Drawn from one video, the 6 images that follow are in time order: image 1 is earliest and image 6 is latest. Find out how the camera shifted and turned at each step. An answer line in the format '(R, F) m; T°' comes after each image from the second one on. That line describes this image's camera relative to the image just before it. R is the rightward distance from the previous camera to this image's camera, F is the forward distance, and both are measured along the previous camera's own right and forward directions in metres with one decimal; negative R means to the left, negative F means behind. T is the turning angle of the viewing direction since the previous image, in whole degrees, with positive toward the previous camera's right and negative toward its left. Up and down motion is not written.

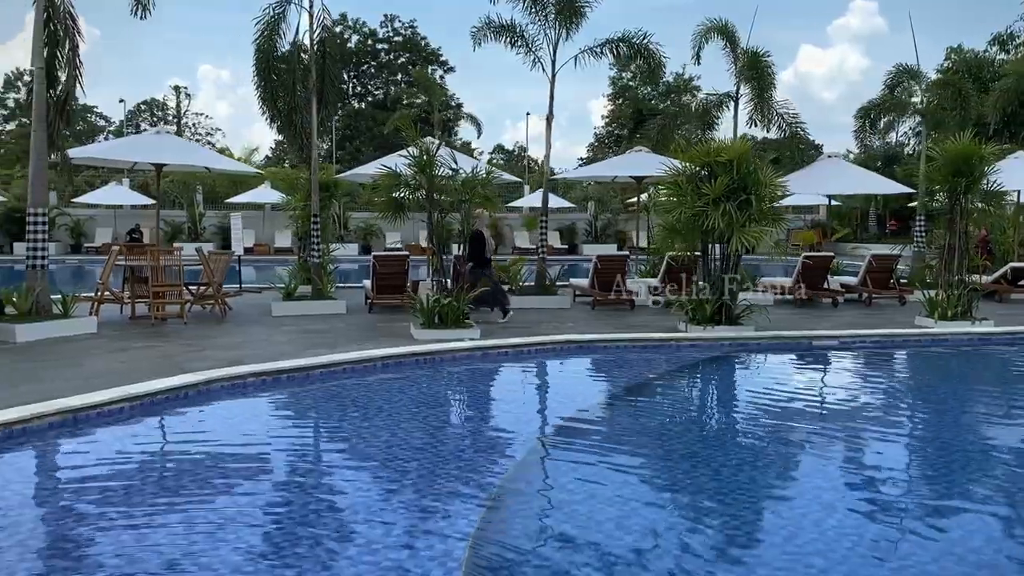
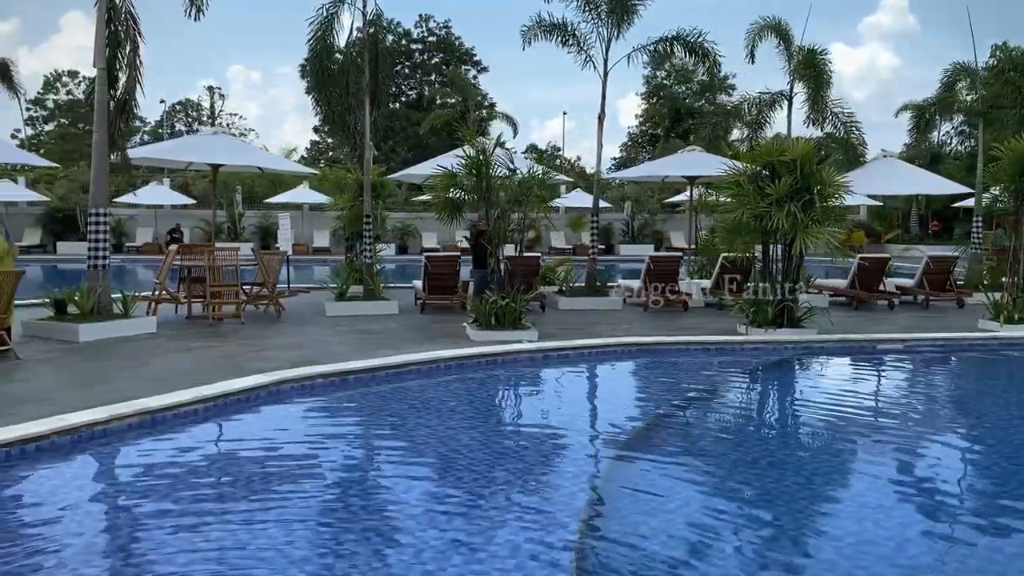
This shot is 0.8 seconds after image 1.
(-0.4, +0.1) m; -2°
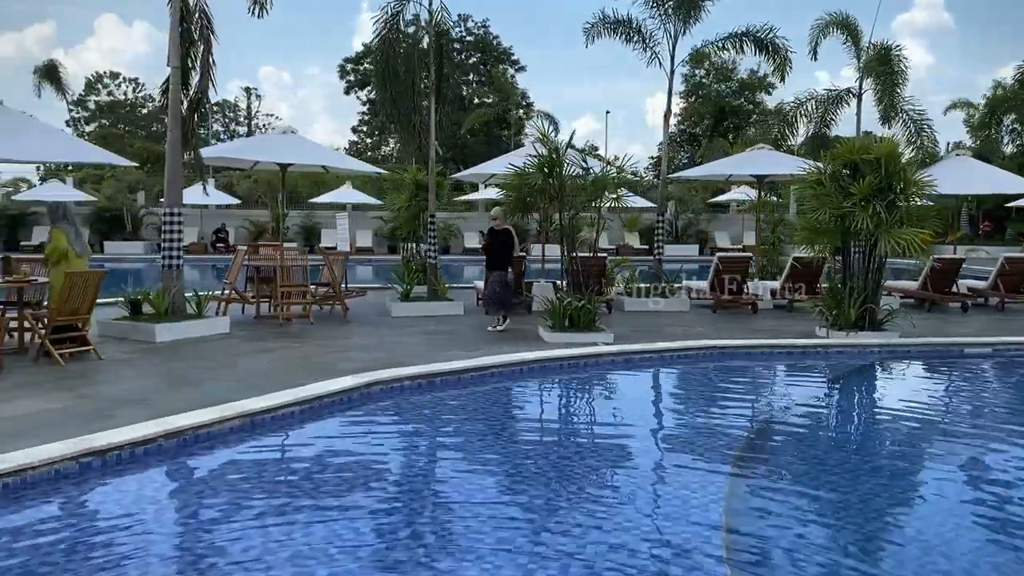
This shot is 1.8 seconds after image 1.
(-0.6, +0.2) m; -2°
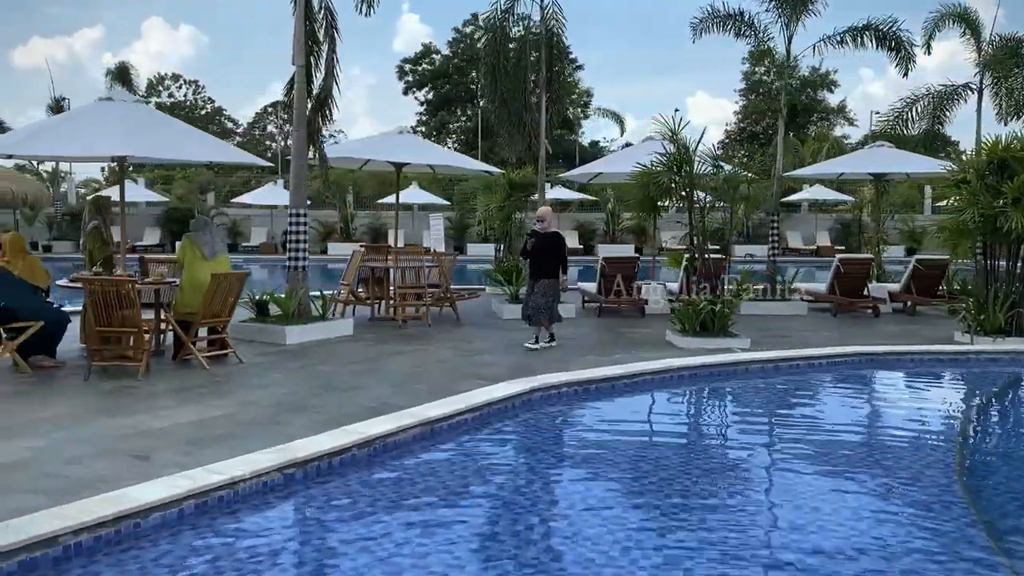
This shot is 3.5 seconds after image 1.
(-1.0, +0.3) m; -2°
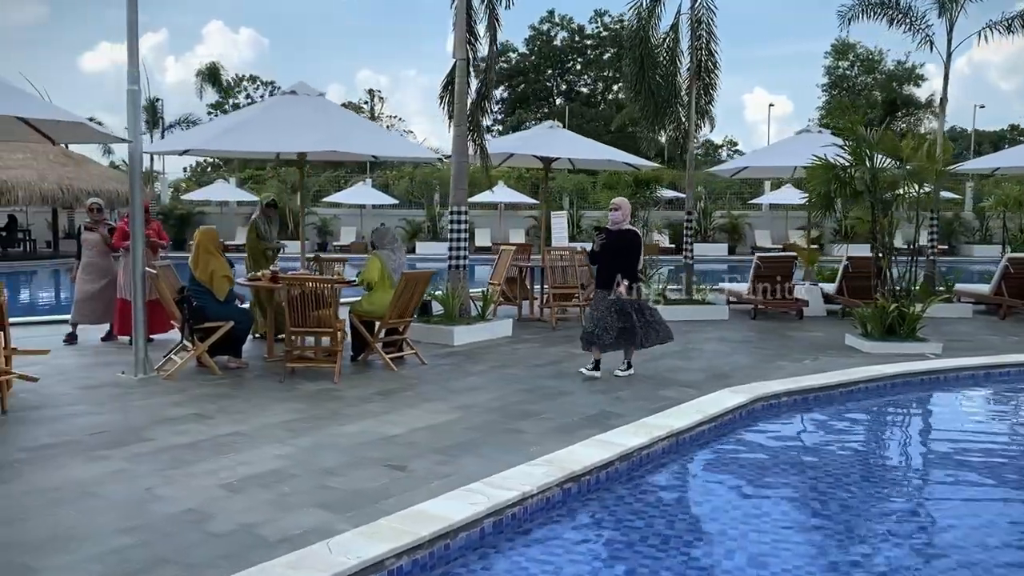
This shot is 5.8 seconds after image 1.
(-1.3, +0.4) m; -3°
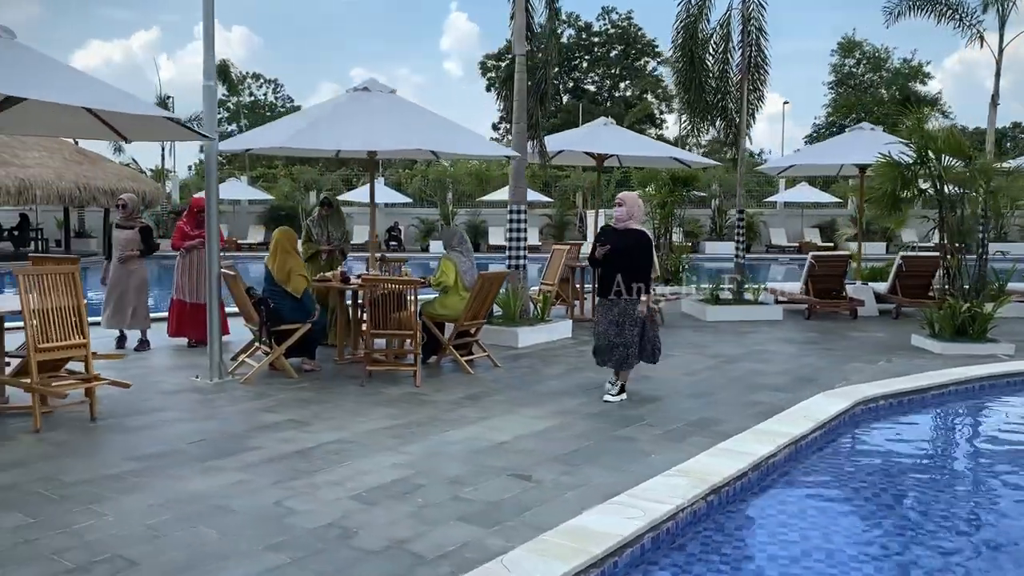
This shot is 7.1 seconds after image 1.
(-0.7, +0.2) m; 0°
